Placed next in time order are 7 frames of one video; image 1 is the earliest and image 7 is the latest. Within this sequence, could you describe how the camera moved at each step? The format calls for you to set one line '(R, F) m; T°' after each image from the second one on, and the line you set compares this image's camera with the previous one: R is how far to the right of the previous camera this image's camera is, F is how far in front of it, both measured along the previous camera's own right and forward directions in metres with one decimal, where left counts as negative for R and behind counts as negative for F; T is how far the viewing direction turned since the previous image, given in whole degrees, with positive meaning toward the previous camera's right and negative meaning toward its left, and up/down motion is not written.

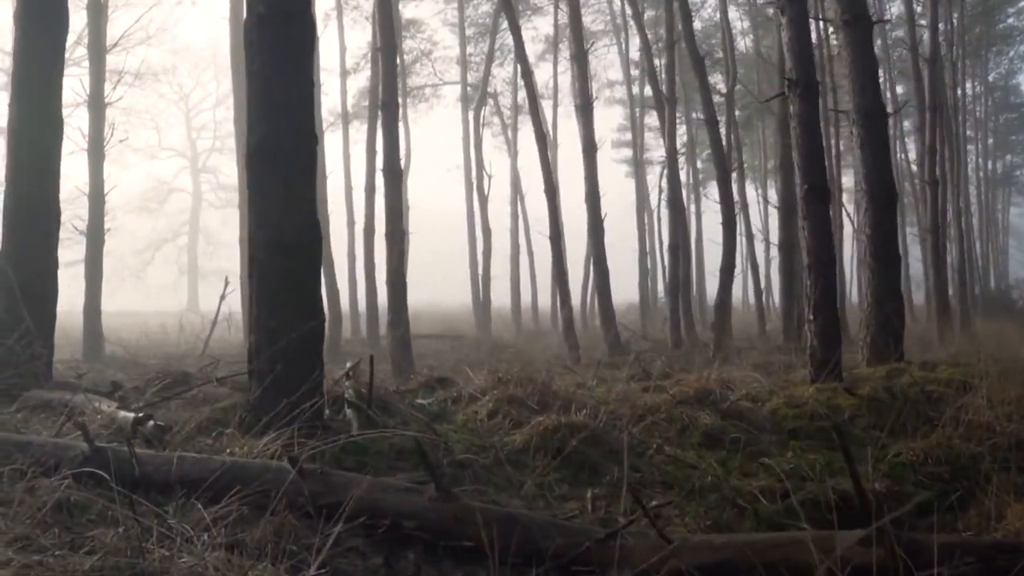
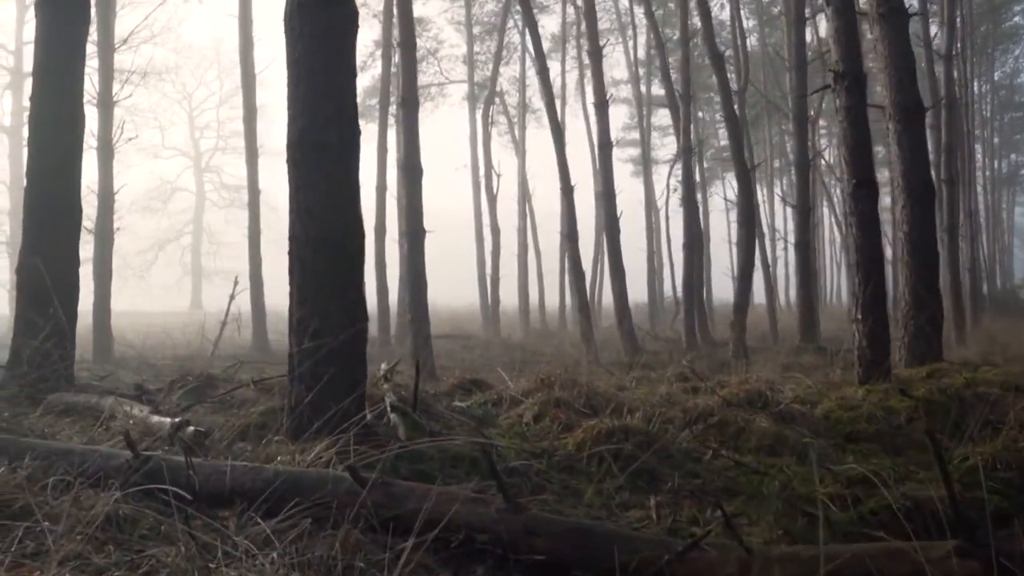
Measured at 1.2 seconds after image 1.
(-0.3, +0.3) m; 0°
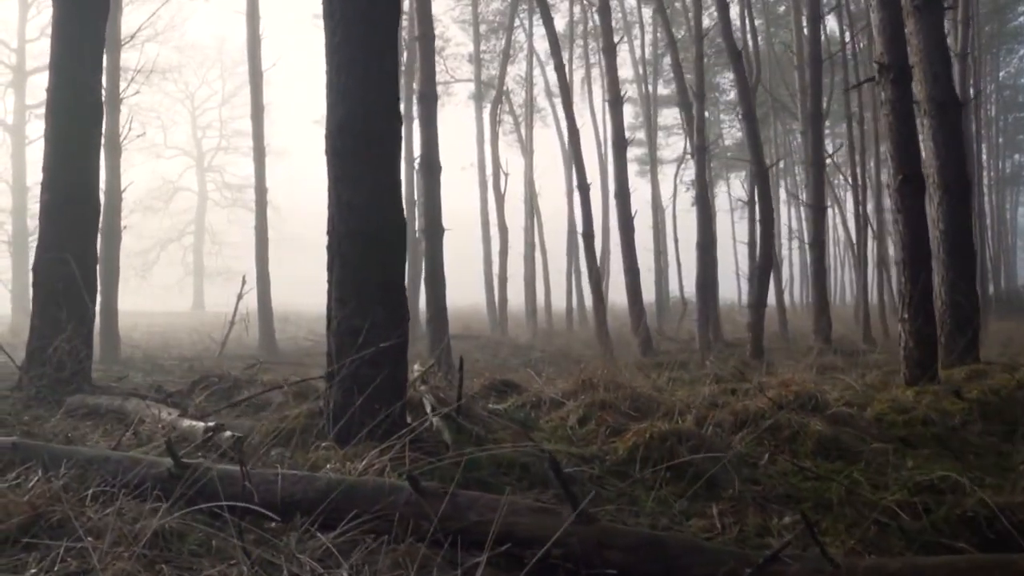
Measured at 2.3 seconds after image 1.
(-0.3, +0.3) m; 0°
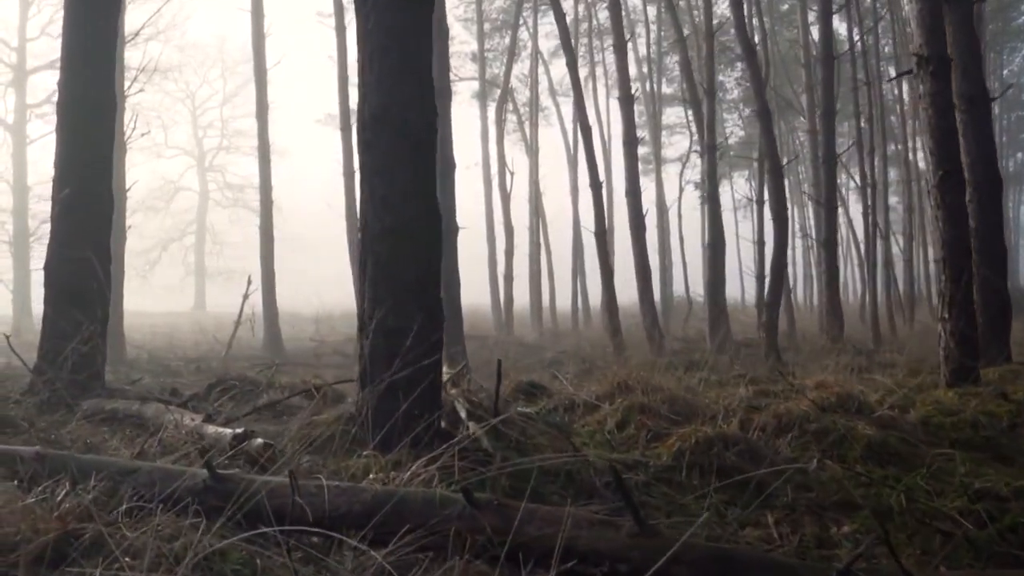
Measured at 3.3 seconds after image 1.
(-0.2, +0.2) m; 0°
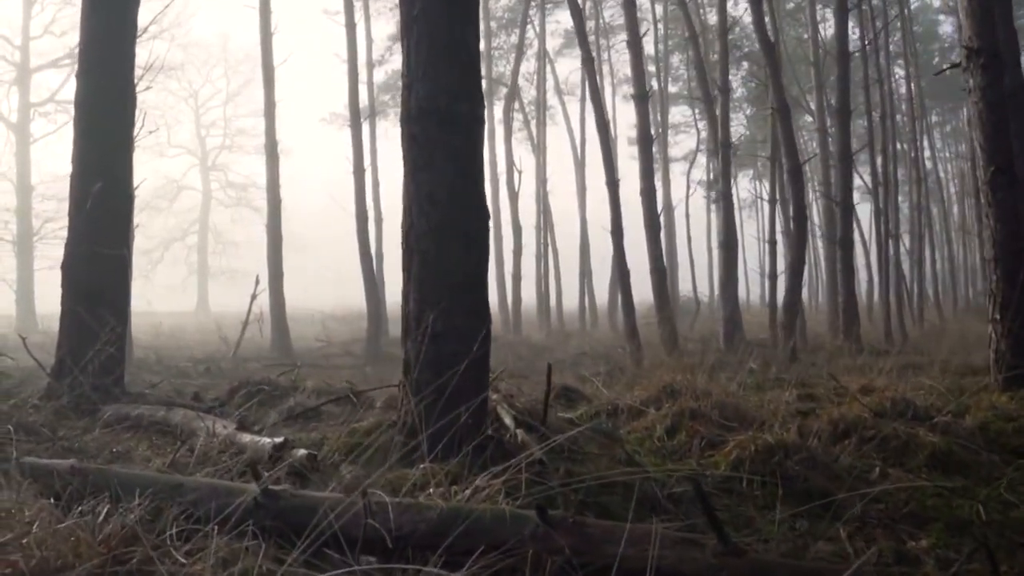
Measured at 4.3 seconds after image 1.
(-0.3, +0.3) m; 0°
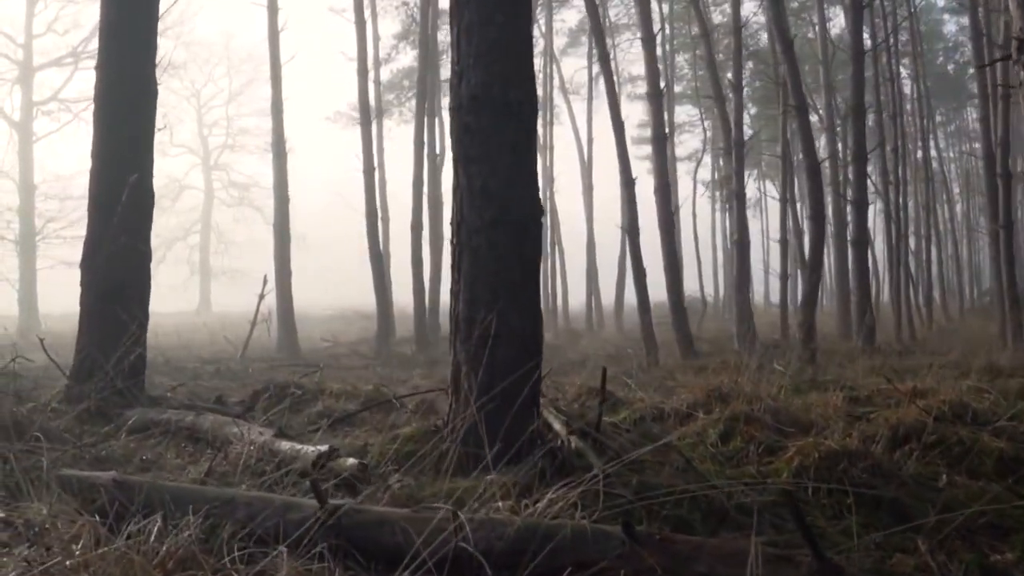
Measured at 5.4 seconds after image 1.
(-0.3, +0.3) m; 0°
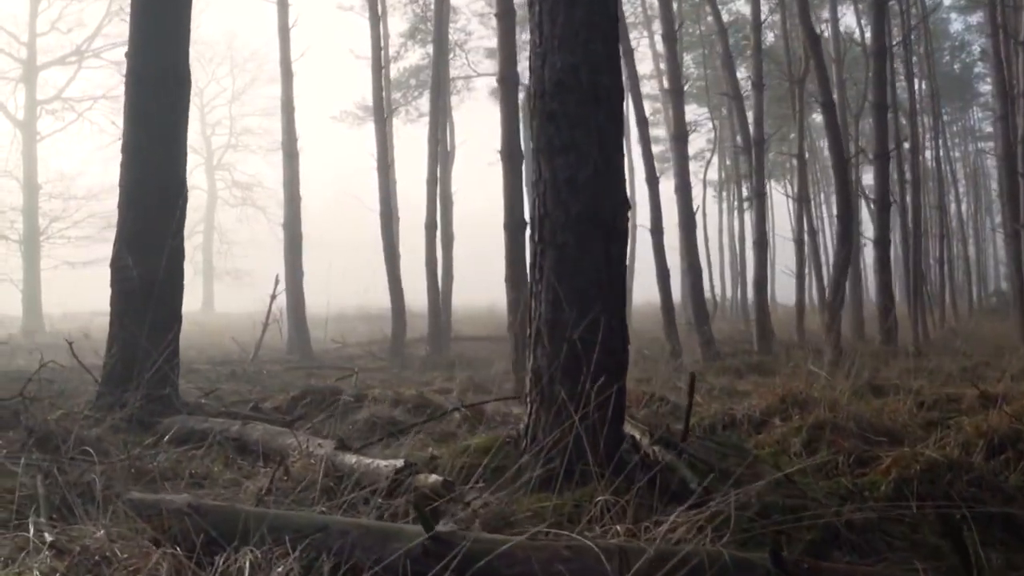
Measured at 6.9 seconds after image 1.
(-0.4, +0.4) m; 0°
